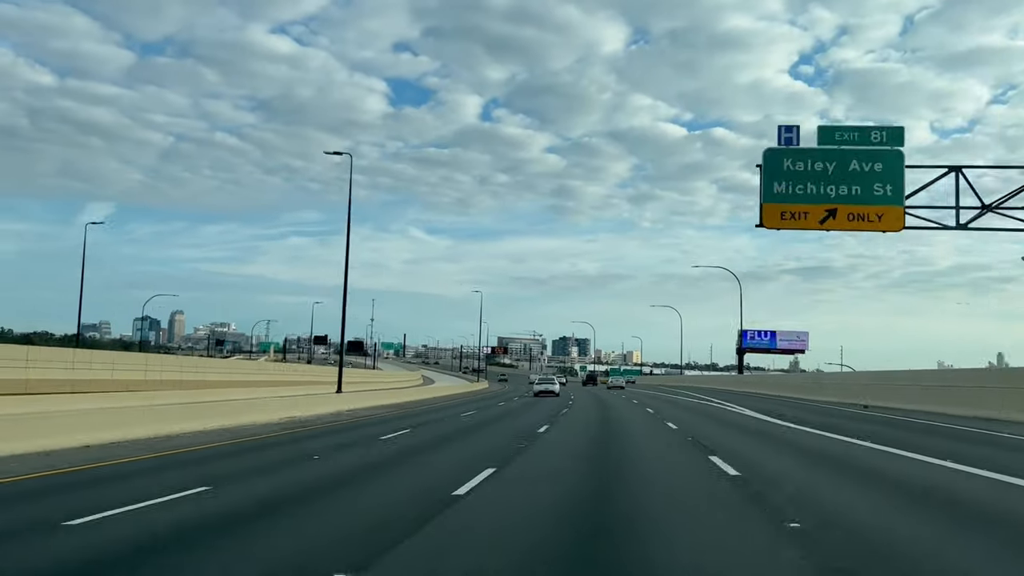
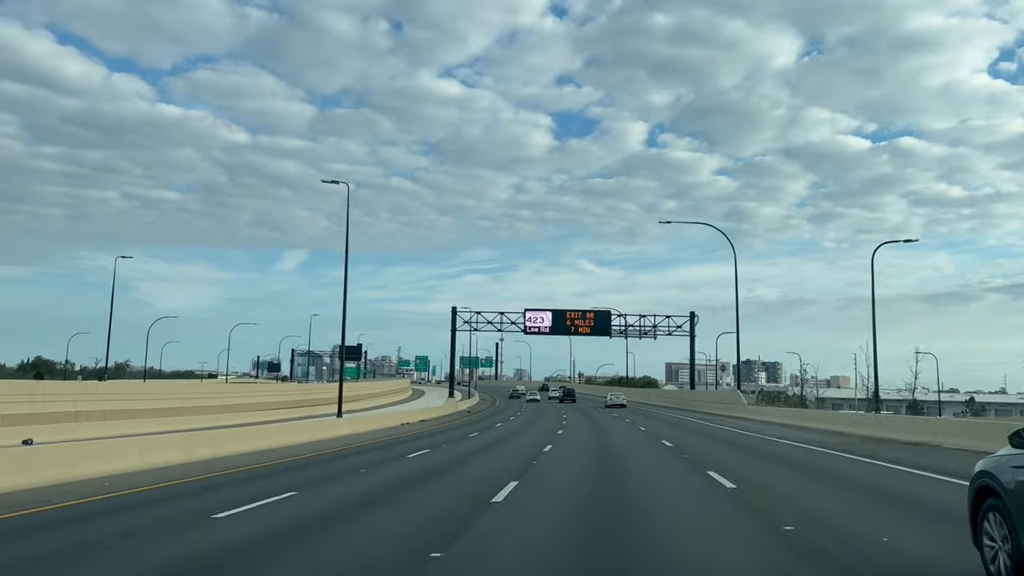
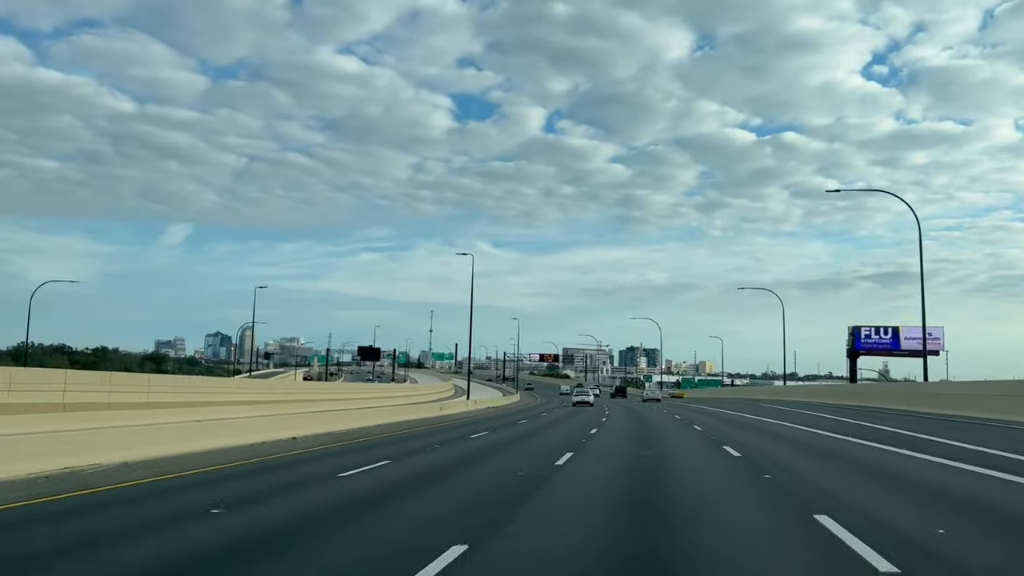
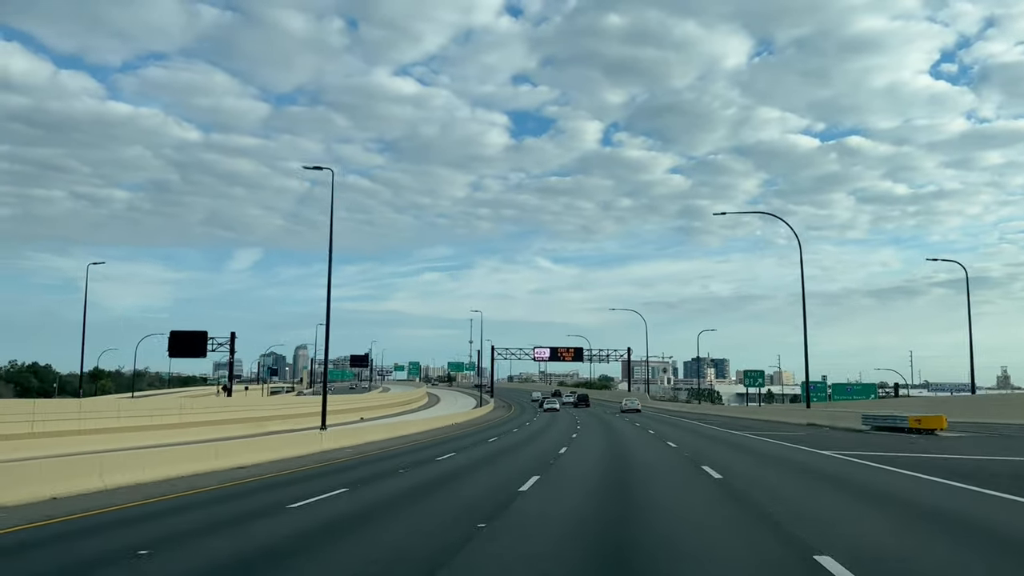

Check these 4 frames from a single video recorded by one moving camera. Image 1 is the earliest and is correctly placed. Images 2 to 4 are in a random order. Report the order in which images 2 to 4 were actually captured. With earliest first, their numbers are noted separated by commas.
3, 4, 2
